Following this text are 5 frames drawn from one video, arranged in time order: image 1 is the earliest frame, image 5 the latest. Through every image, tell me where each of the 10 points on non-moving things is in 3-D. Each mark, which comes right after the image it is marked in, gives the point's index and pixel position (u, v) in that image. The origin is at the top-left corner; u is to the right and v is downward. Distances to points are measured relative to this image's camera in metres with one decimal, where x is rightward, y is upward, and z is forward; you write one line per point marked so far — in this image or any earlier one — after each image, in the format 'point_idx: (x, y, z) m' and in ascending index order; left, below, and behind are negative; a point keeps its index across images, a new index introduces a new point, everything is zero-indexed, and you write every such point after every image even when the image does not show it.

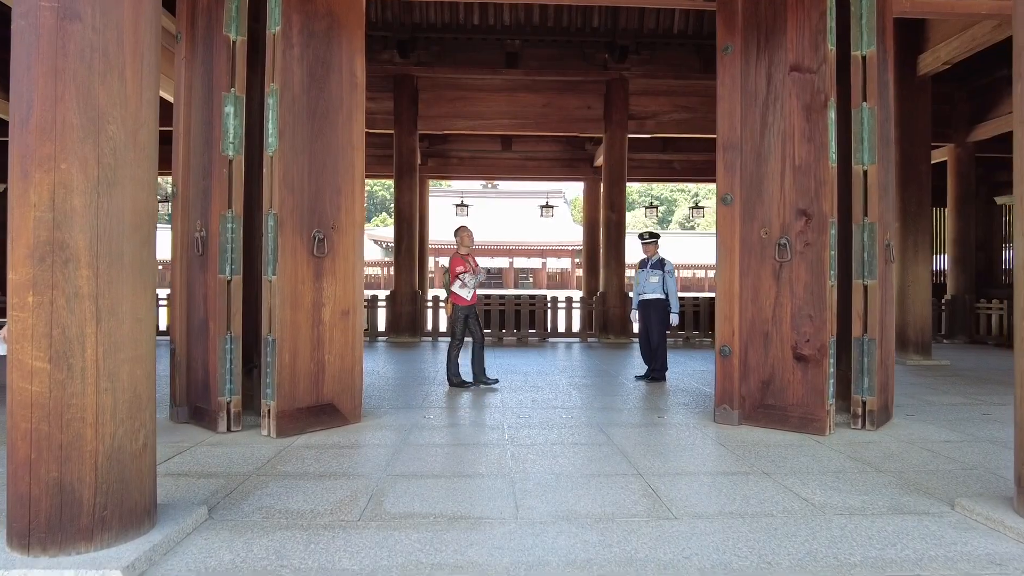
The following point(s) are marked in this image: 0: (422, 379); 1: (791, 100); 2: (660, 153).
0: (-0.7, -0.7, +6.2) m
1: (+1.3, +0.9, +3.9) m
2: (+2.3, +2.1, +12.7) m
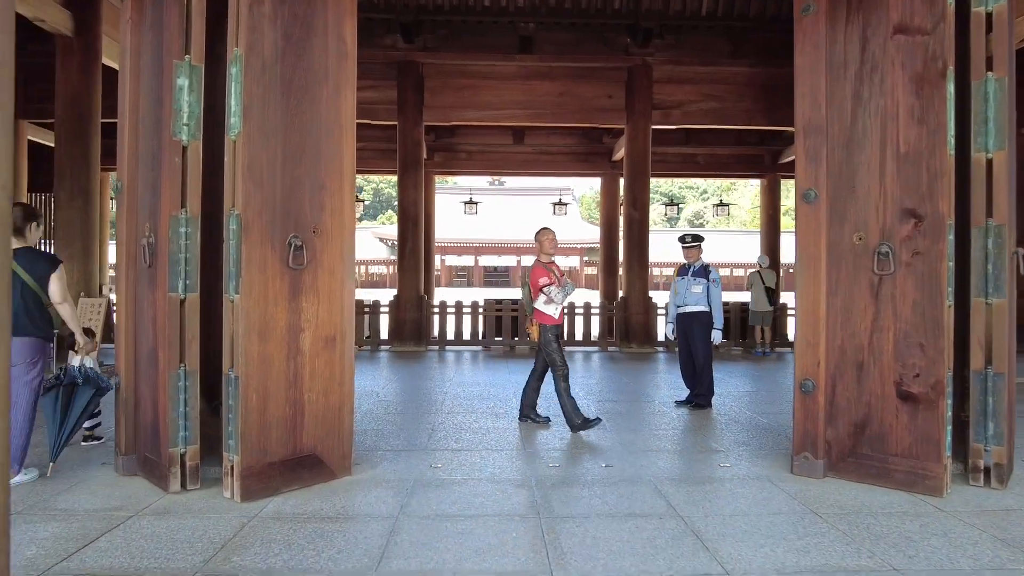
0: (-0.6, -0.7, +5.4) m
1: (+1.5, +0.8, +3.1) m
2: (+2.5, +2.1, +11.8) m
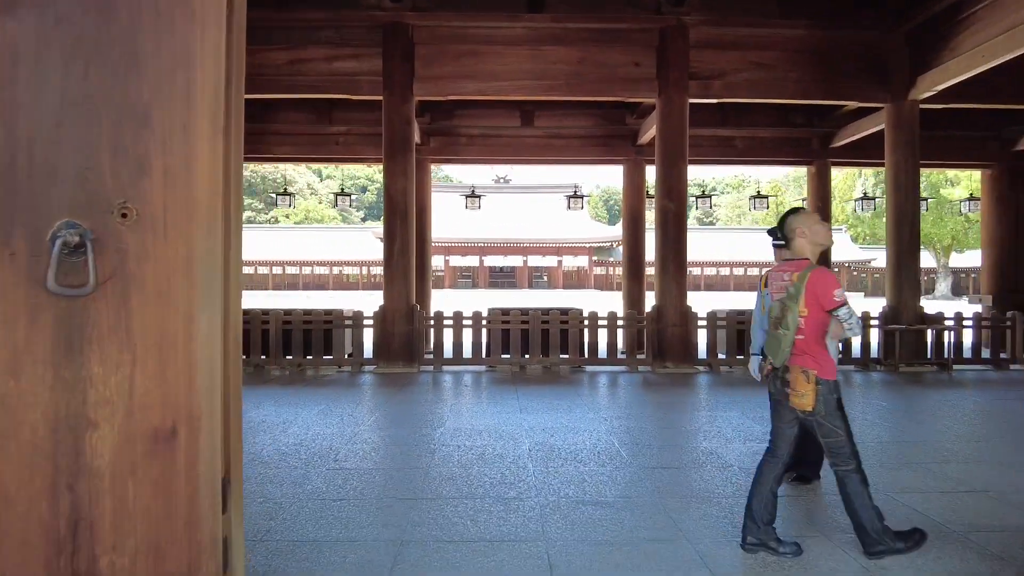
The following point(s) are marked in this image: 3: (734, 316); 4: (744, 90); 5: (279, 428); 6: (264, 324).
0: (-0.5, -0.8, +3.7) m
1: (+1.5, +0.8, +1.5) m
2: (+2.6, +2.0, +10.2) m
3: (+2.3, -0.3, +8.3) m
4: (+2.4, +2.0, +8.4) m
5: (-1.4, -0.9, +4.9) m
6: (-2.5, -0.4, +8.3) m
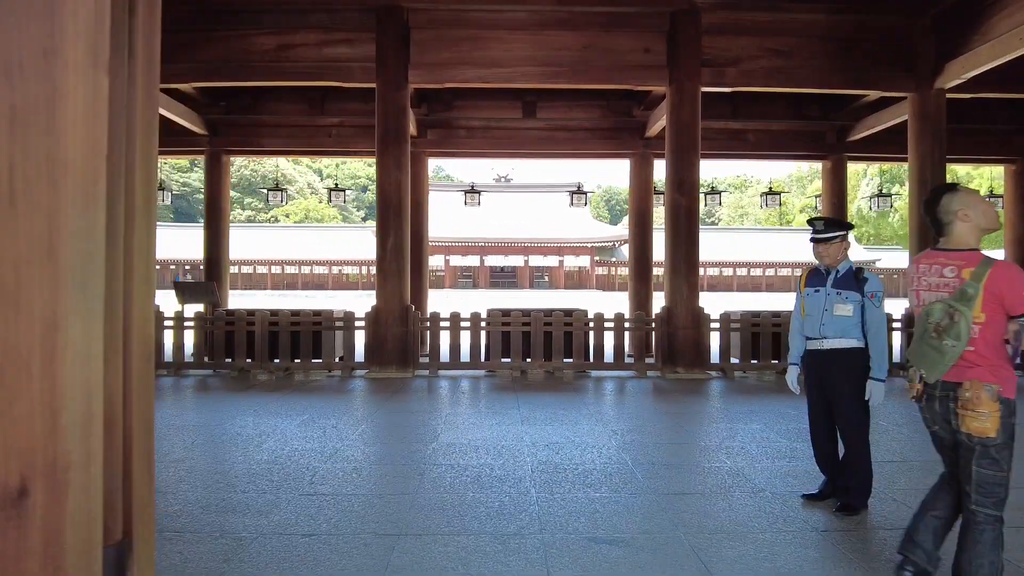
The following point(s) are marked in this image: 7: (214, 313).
0: (-0.5, -0.8, +3.3) m
1: (+1.5, +0.8, +1.0) m
2: (+2.6, +2.0, +9.7) m
3: (+2.3, -0.3, +7.8) m
4: (+2.4, +2.0, +7.9) m
5: (-1.4, -0.8, +4.4) m
6: (-2.5, -0.4, +7.8) m
7: (-2.9, -0.2, +7.9) m
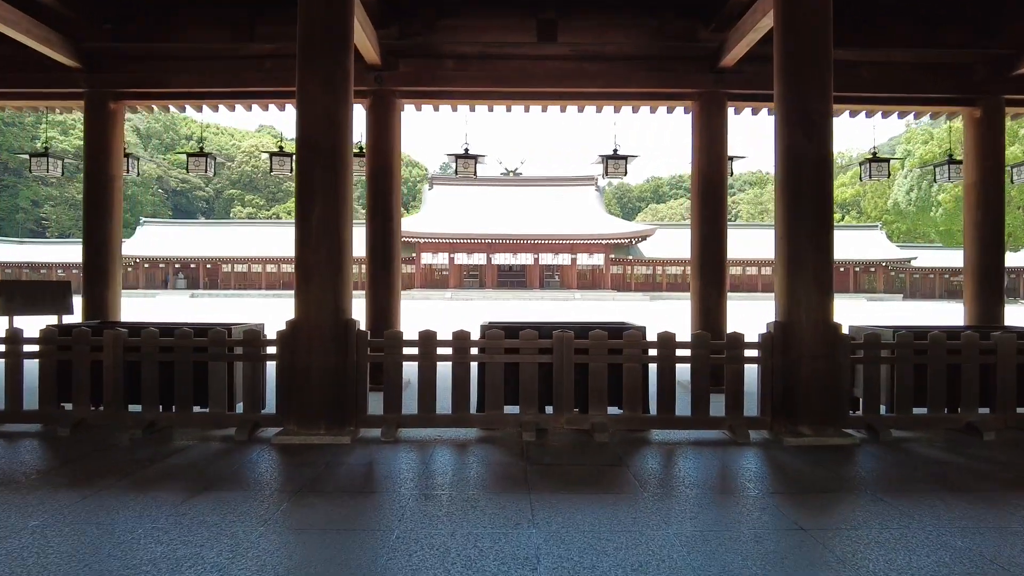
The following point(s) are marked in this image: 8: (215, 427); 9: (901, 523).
0: (-0.5, -0.8, +0.2) m
1: (+1.5, +0.7, -2.1) m
2: (+2.7, +2.0, +6.6) m
3: (+2.3, -0.3, +4.7) m
4: (+2.5, +2.0, +4.8) m
5: (-1.4, -0.9, +1.4) m
6: (-2.5, -0.4, +4.8) m
7: (-2.8, -0.3, +4.9) m
8: (-1.7, -0.8, +4.7) m
9: (+1.4, -0.9, +3.0) m
